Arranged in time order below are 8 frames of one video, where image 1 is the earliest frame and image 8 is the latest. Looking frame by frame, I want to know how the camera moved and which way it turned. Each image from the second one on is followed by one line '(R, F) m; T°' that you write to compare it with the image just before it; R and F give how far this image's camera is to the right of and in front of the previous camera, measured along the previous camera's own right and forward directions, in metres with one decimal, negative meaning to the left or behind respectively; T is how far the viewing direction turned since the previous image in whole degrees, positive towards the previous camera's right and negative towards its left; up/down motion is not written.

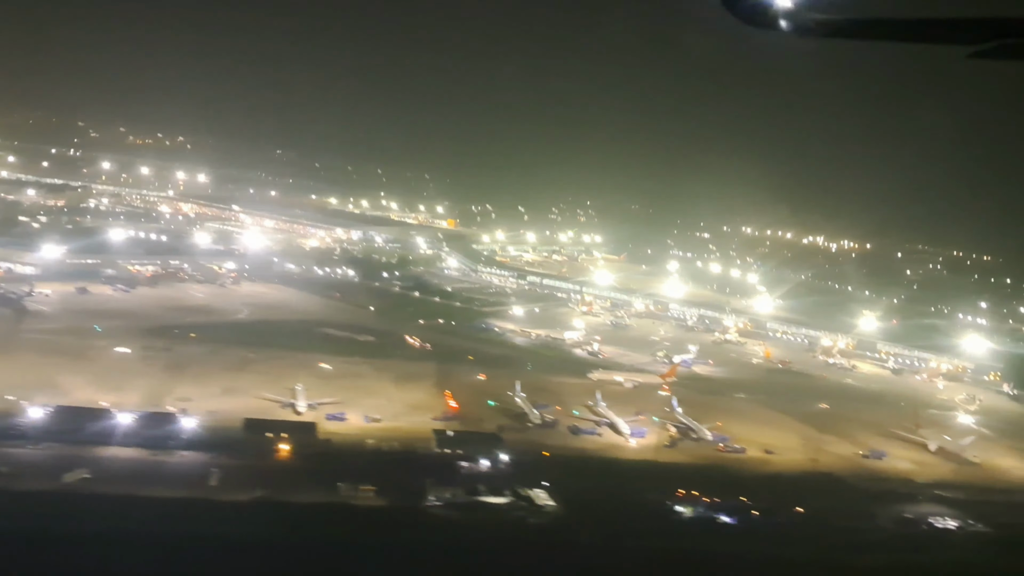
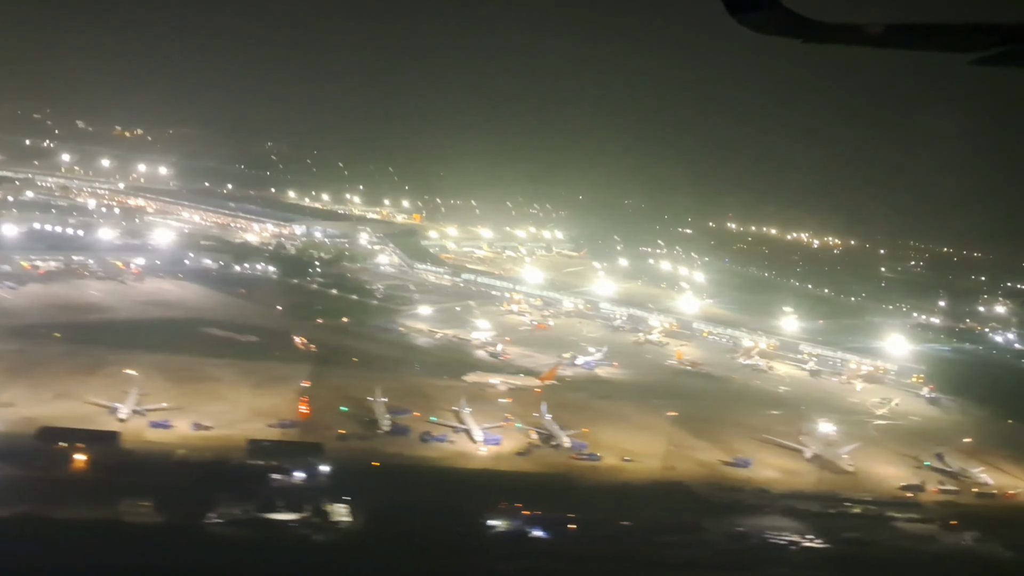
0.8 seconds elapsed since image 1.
(+1.1, +0.2) m; 0°
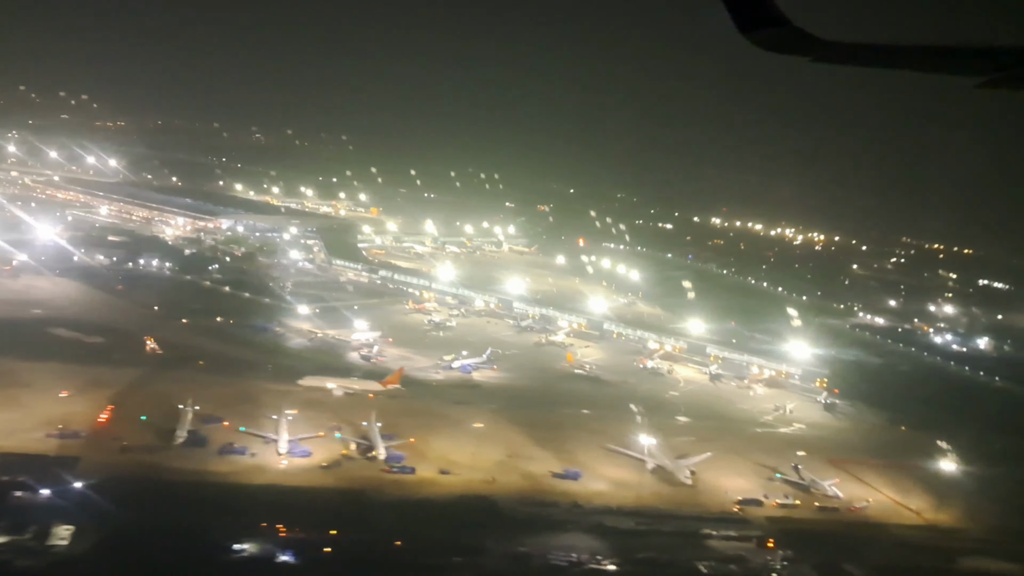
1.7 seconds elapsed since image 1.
(+1.4, +0.3) m; 0°
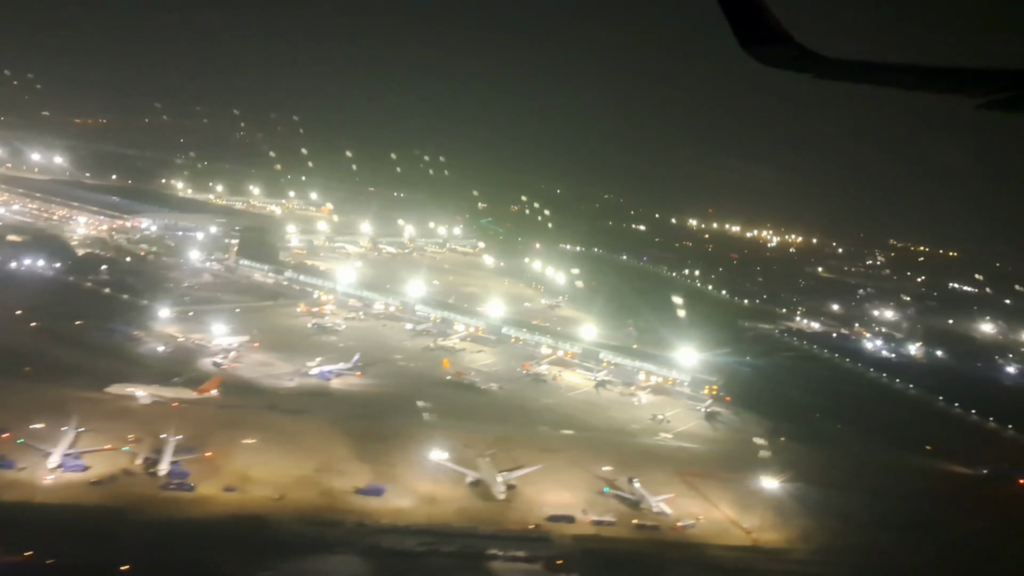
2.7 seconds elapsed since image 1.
(+1.4, +0.3) m; 0°
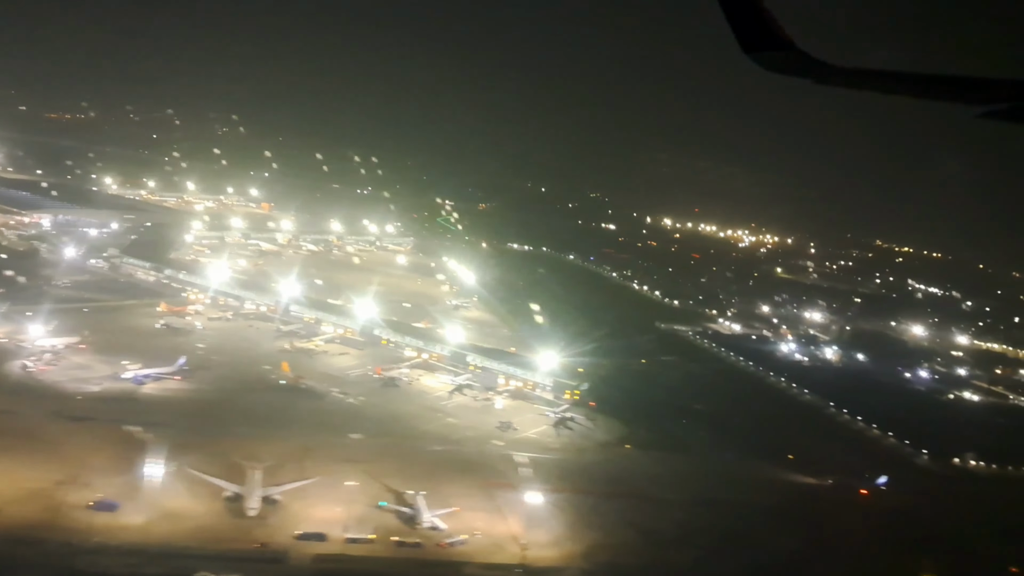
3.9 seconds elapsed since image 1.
(+1.7, +0.4) m; 0°
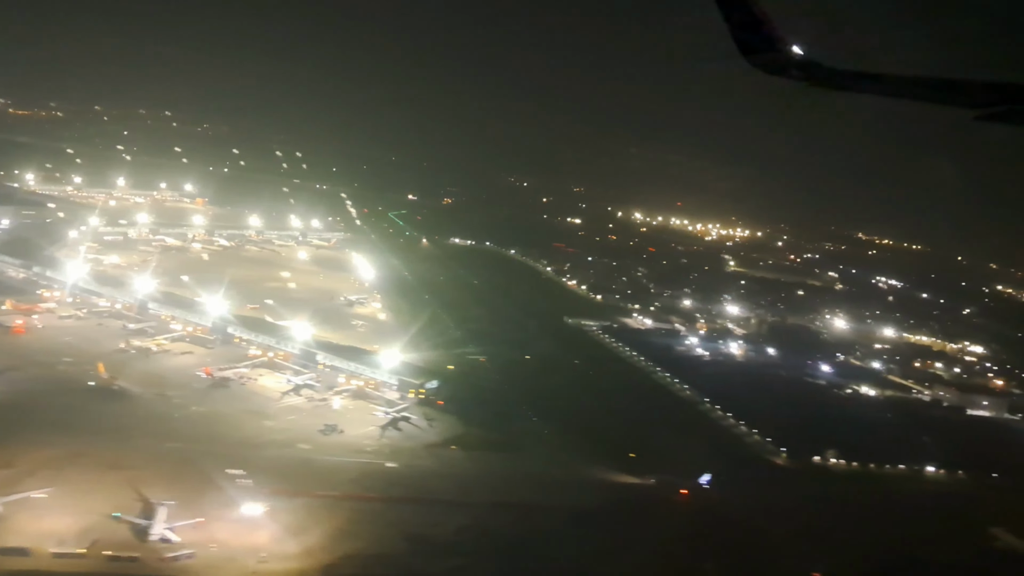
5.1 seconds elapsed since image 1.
(+1.8, +0.3) m; 0°
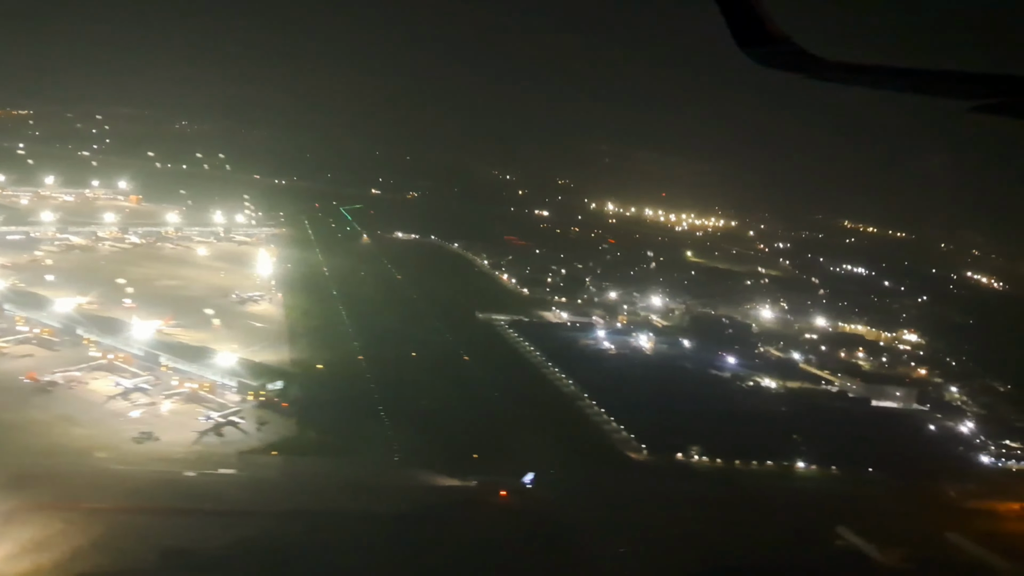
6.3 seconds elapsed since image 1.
(+1.8, +0.4) m; 0°
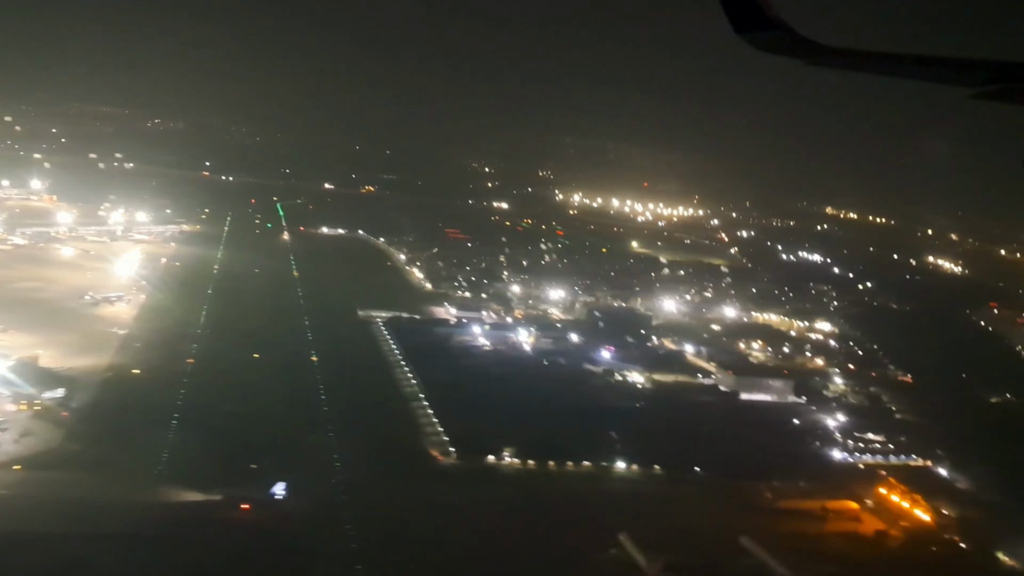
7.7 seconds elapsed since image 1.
(+2.3, +0.5) m; 0°
